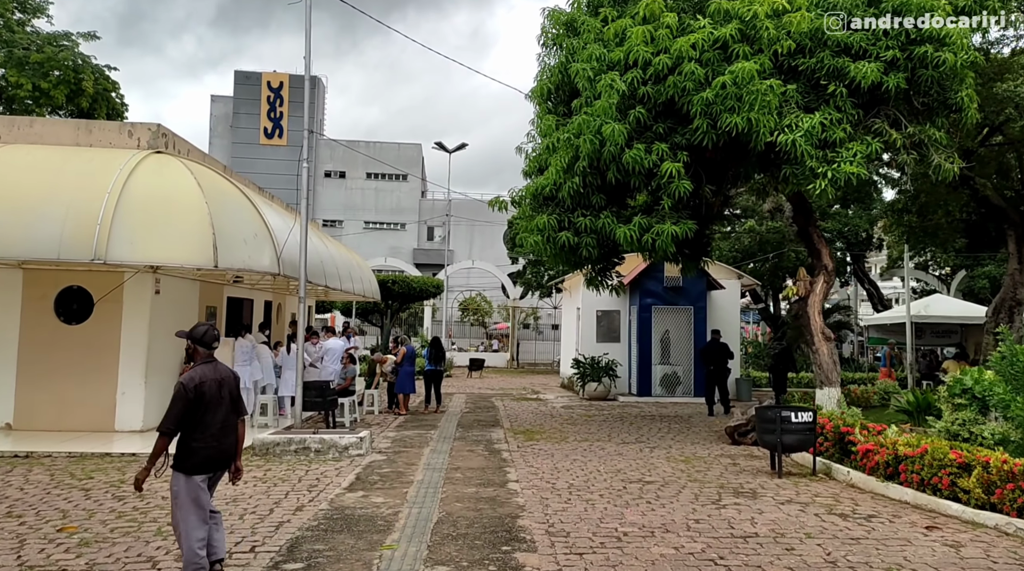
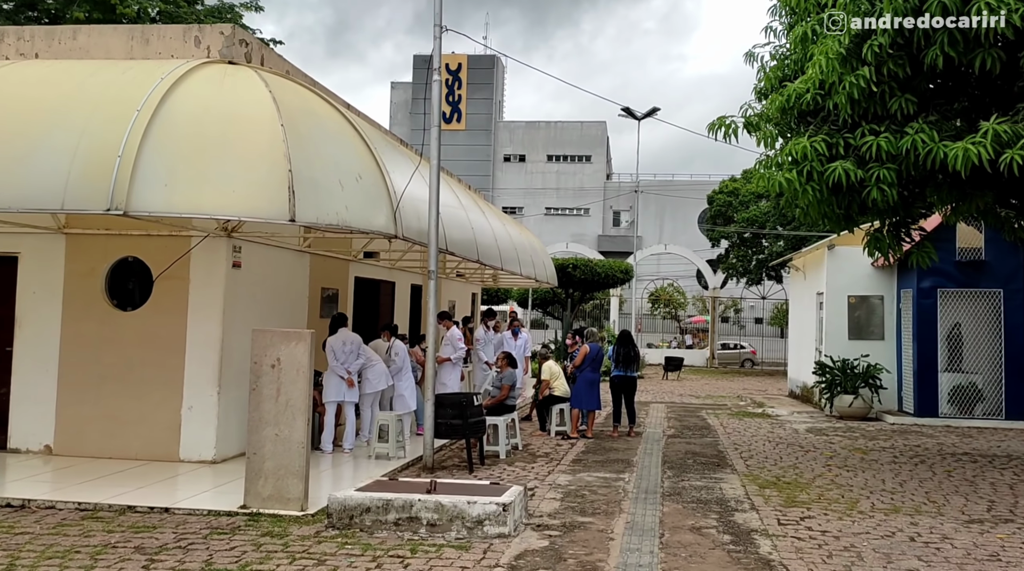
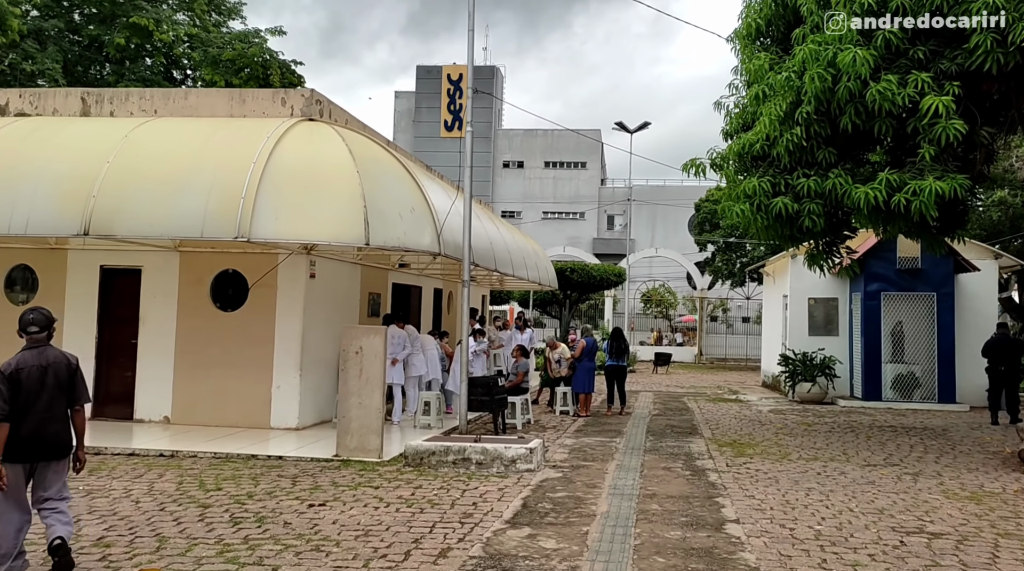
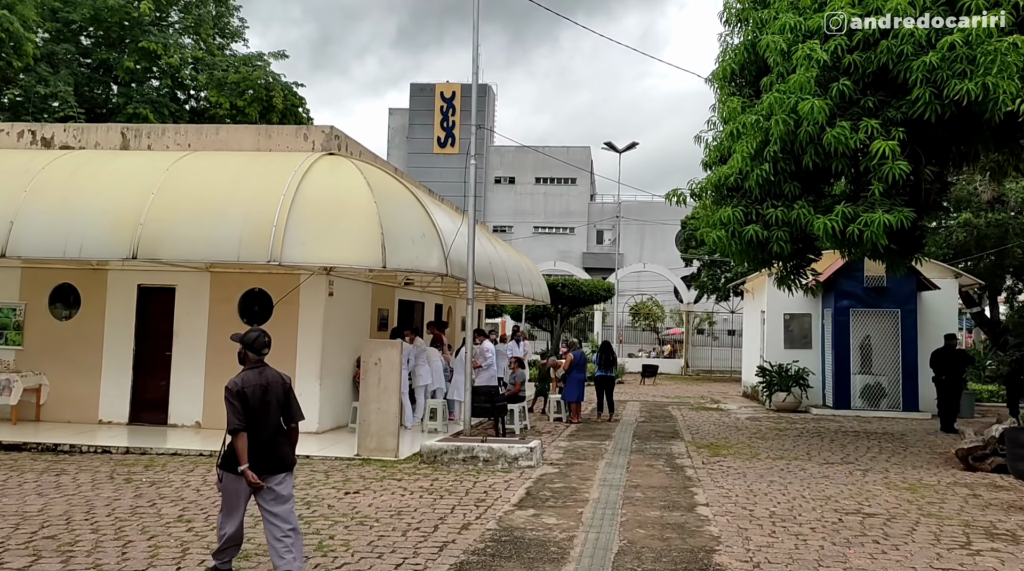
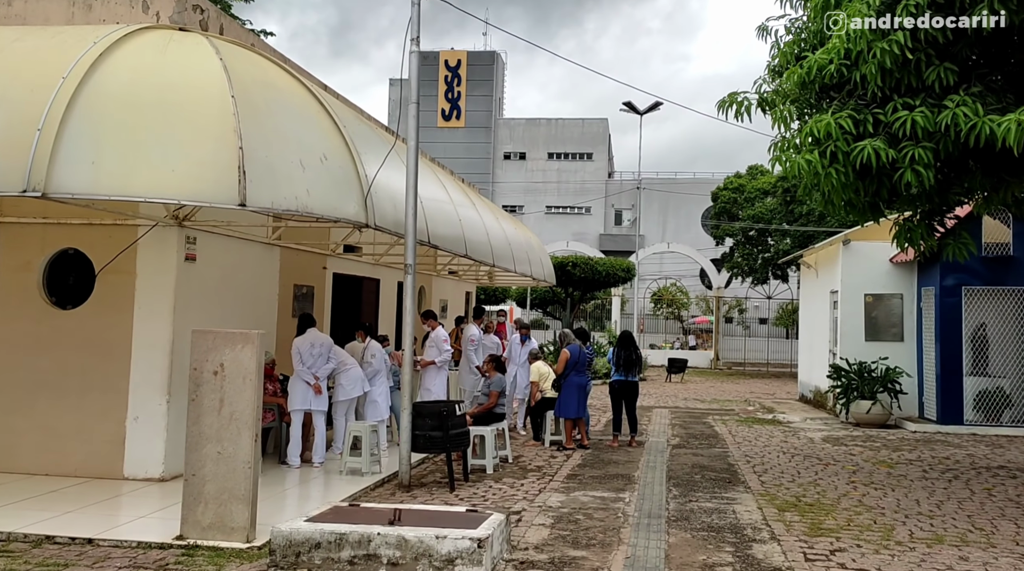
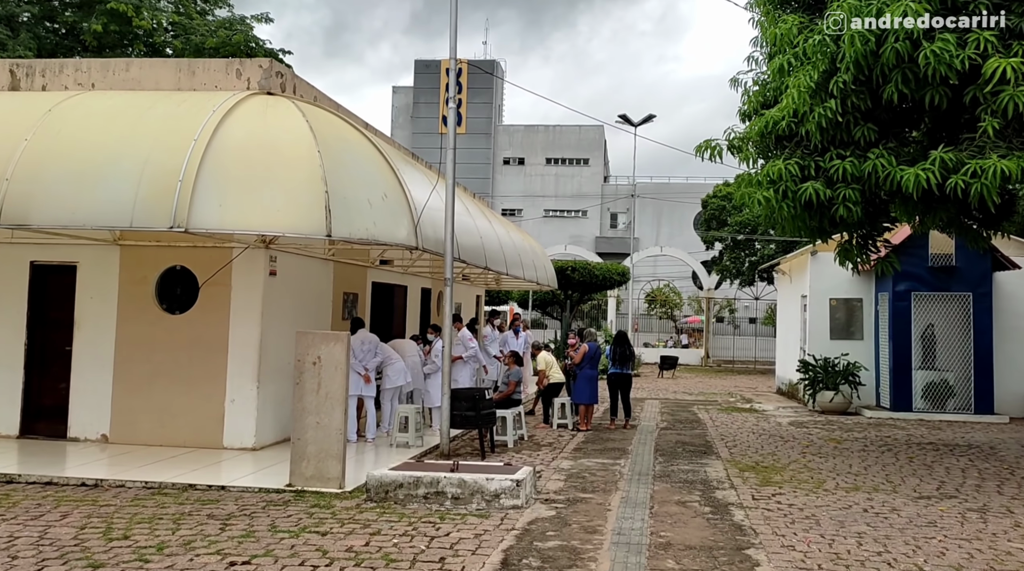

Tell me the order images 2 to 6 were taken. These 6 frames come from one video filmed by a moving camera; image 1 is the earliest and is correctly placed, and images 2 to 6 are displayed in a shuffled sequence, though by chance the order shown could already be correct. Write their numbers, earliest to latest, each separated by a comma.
4, 3, 6, 2, 5
